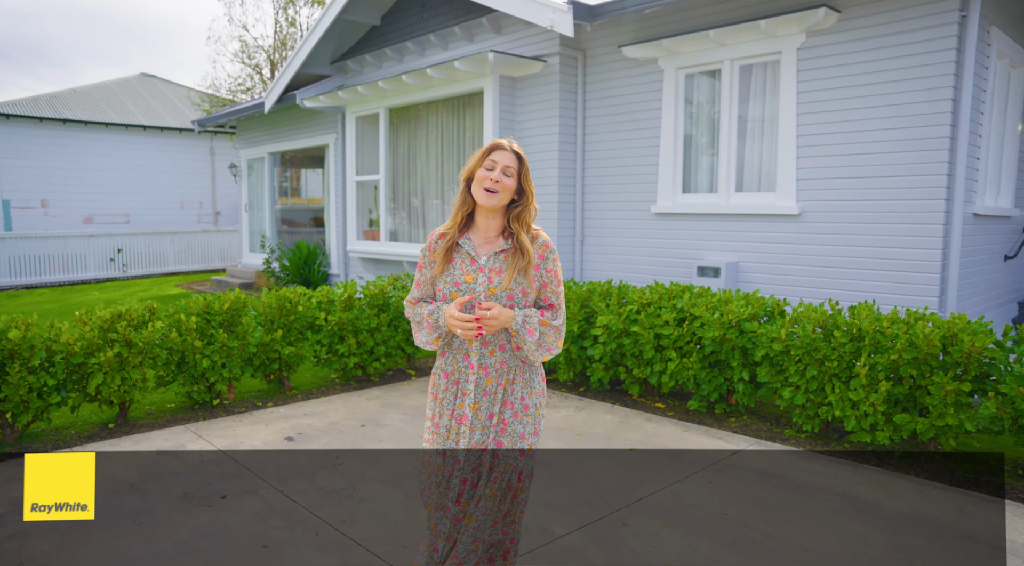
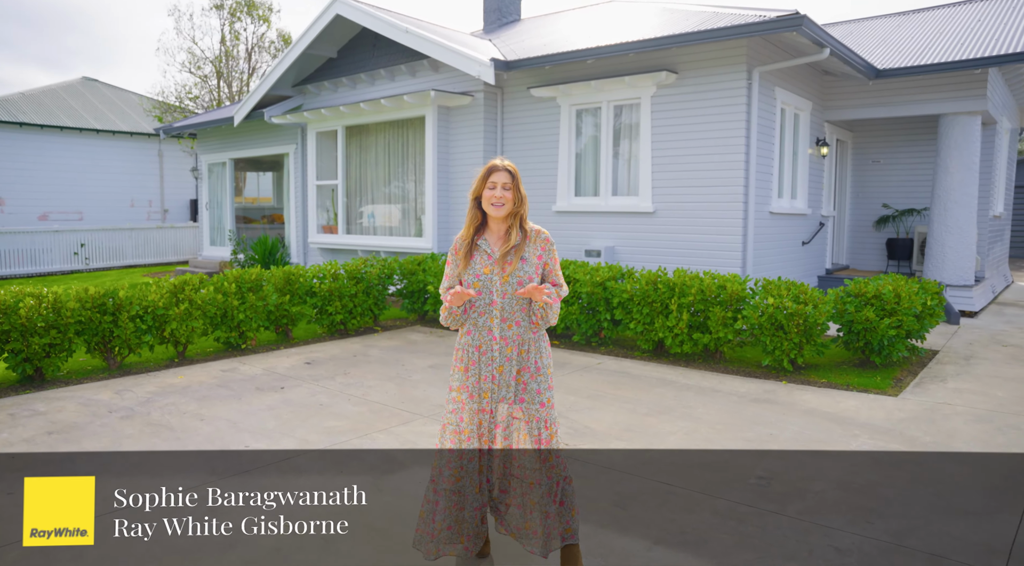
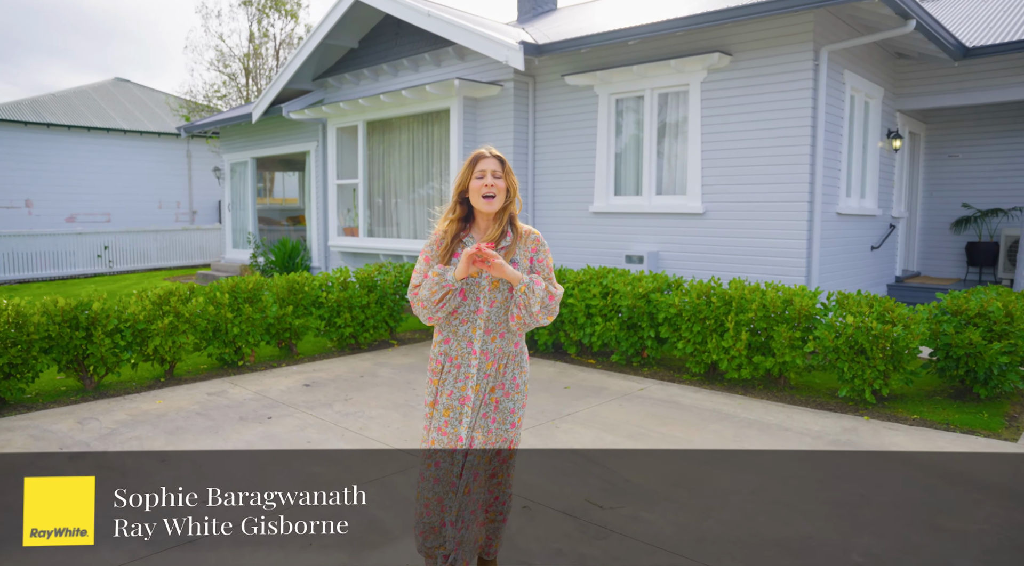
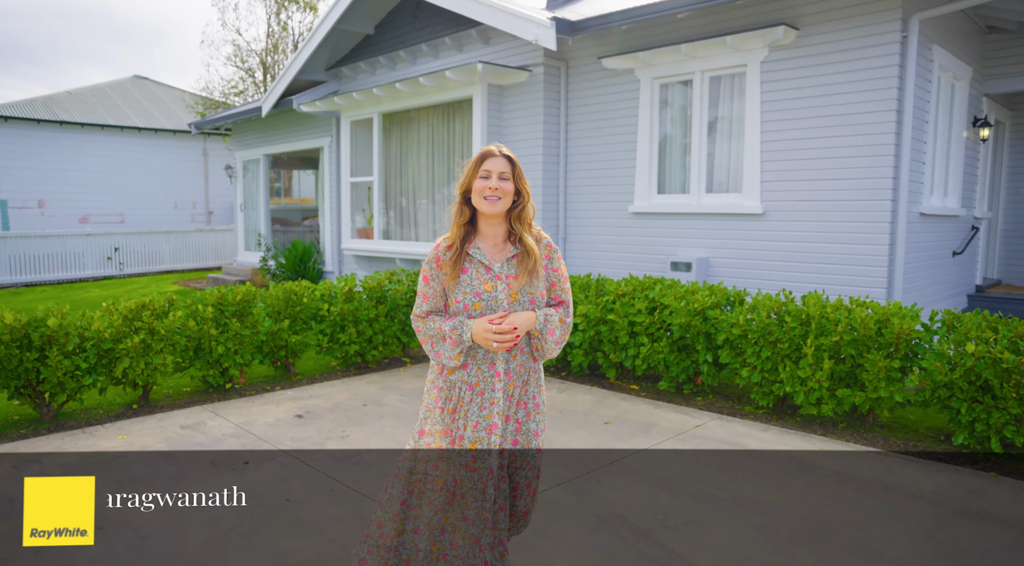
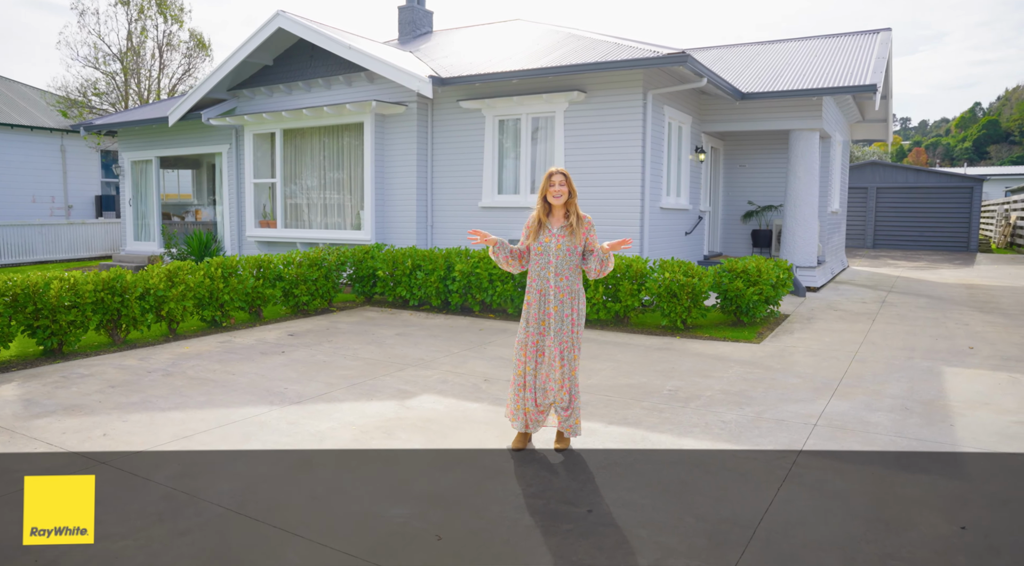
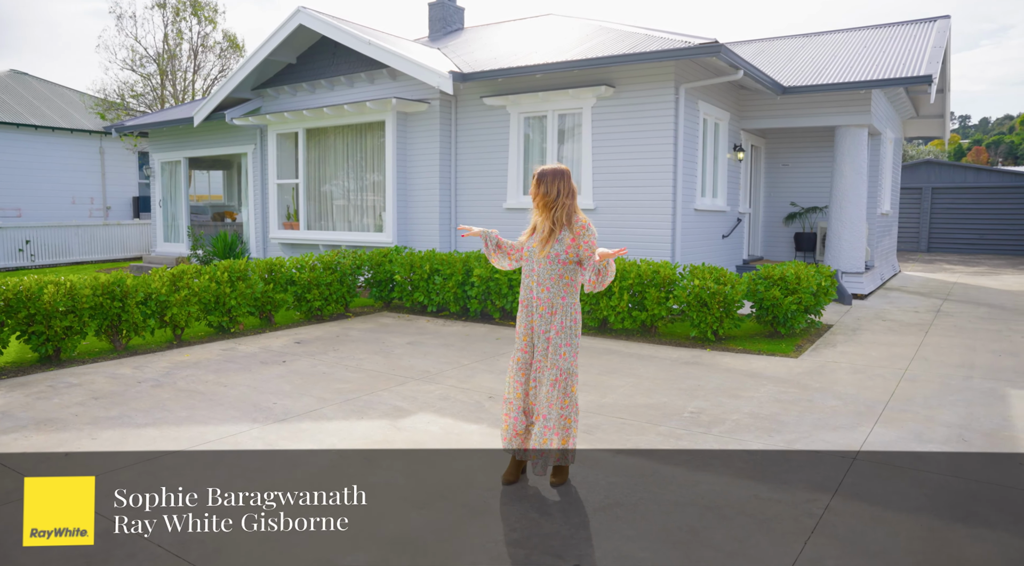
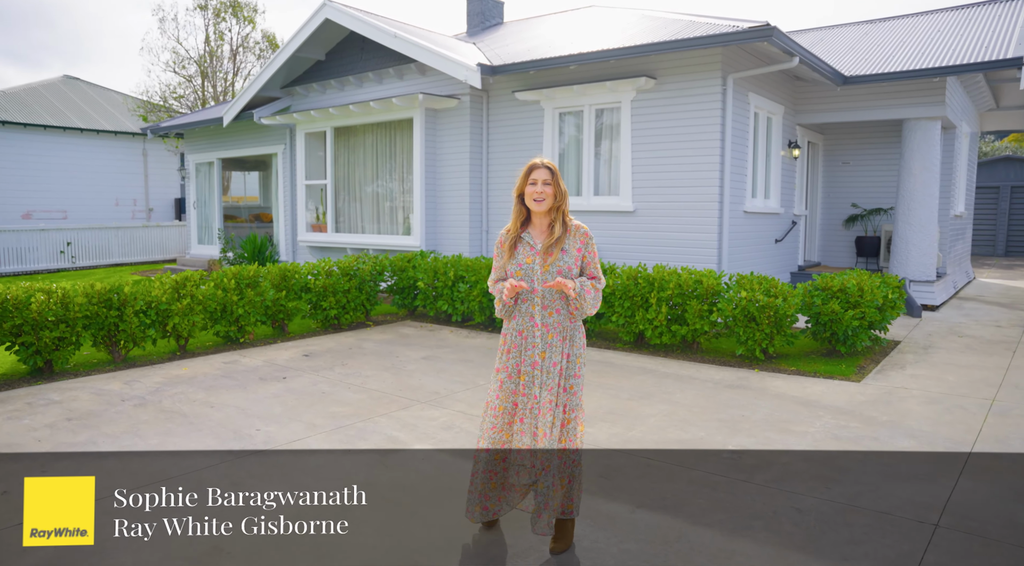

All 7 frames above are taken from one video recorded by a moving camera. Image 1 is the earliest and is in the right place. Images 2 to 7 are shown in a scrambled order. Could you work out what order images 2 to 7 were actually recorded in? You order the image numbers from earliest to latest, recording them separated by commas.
4, 3, 2, 7, 6, 5
